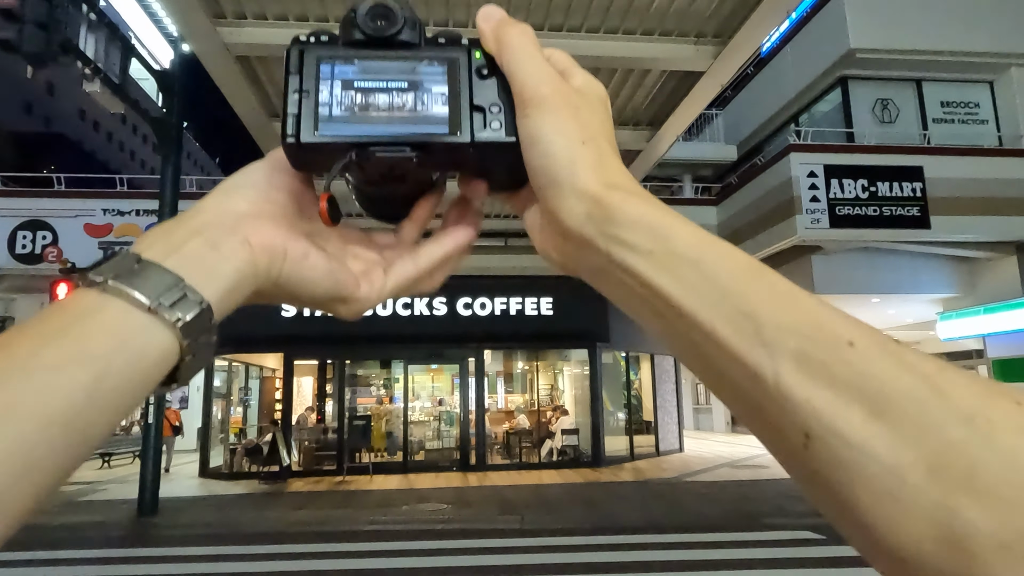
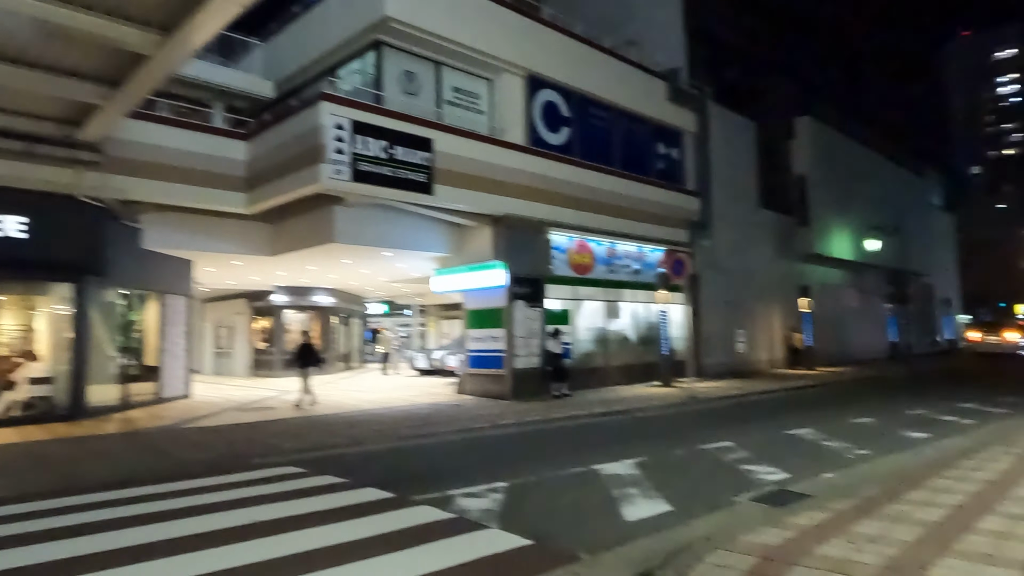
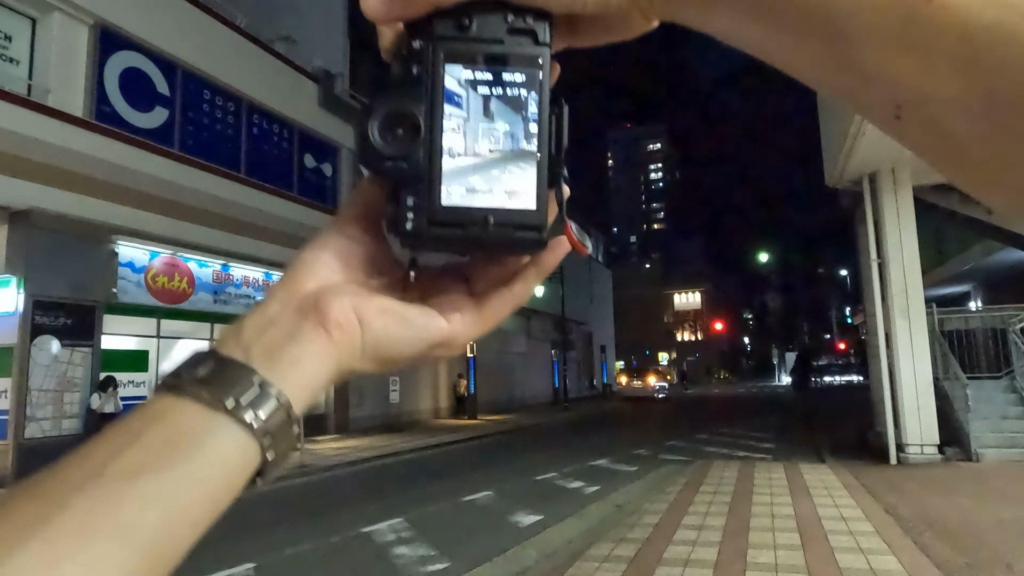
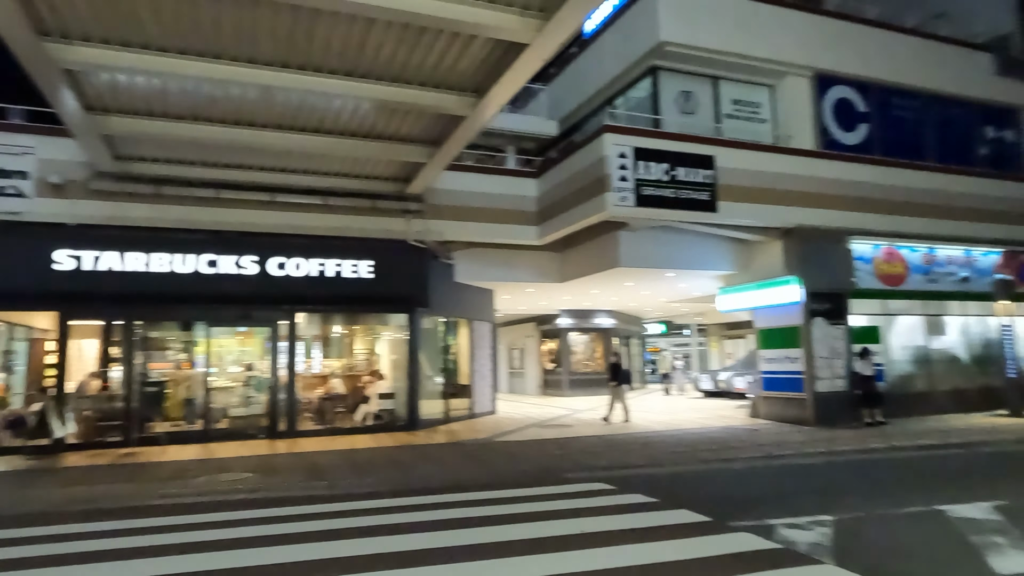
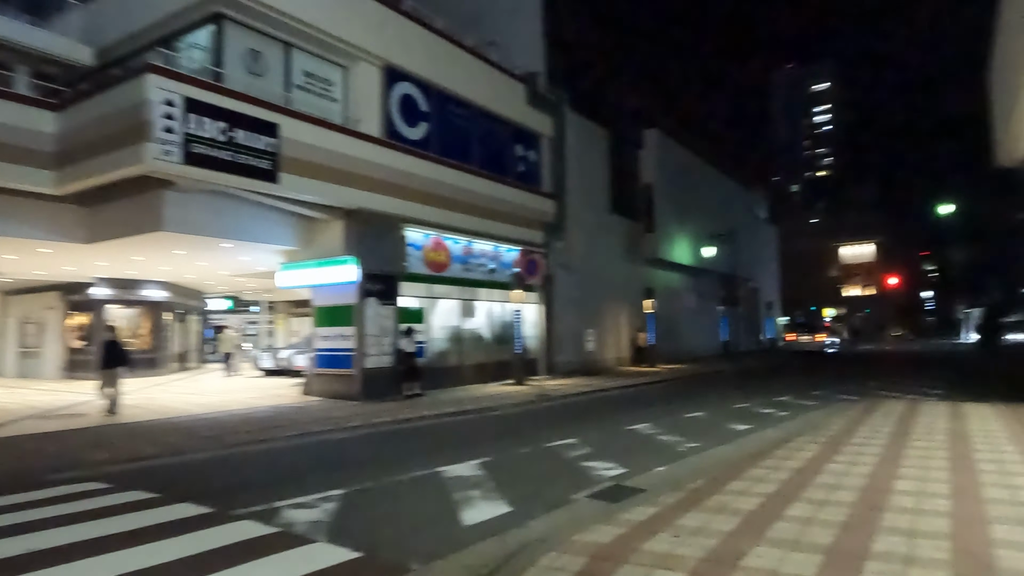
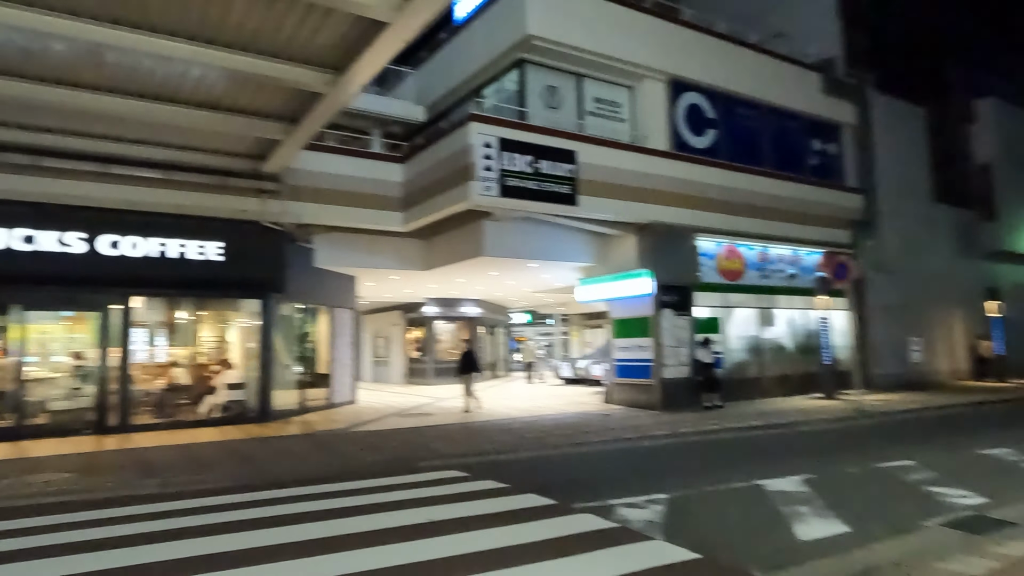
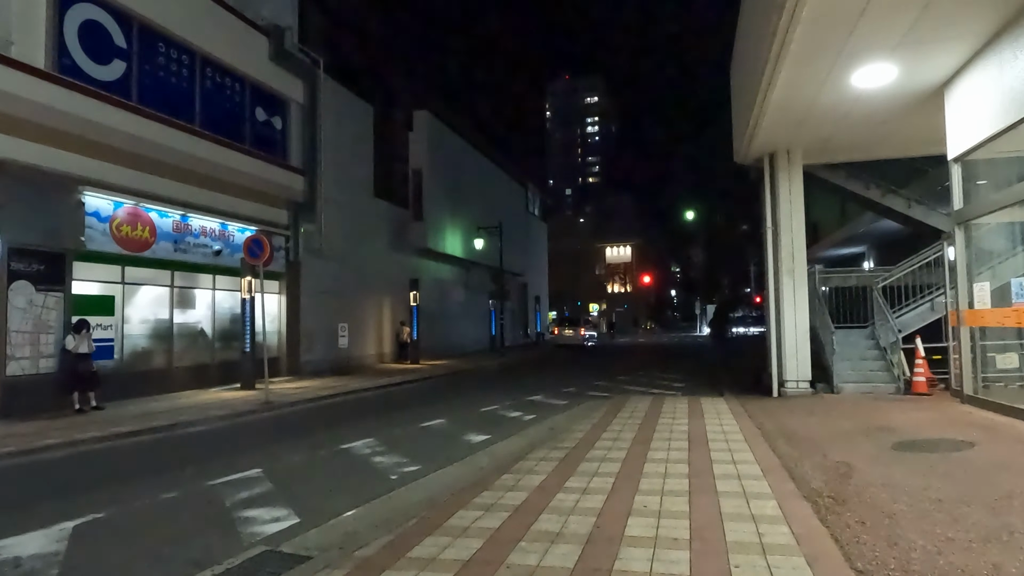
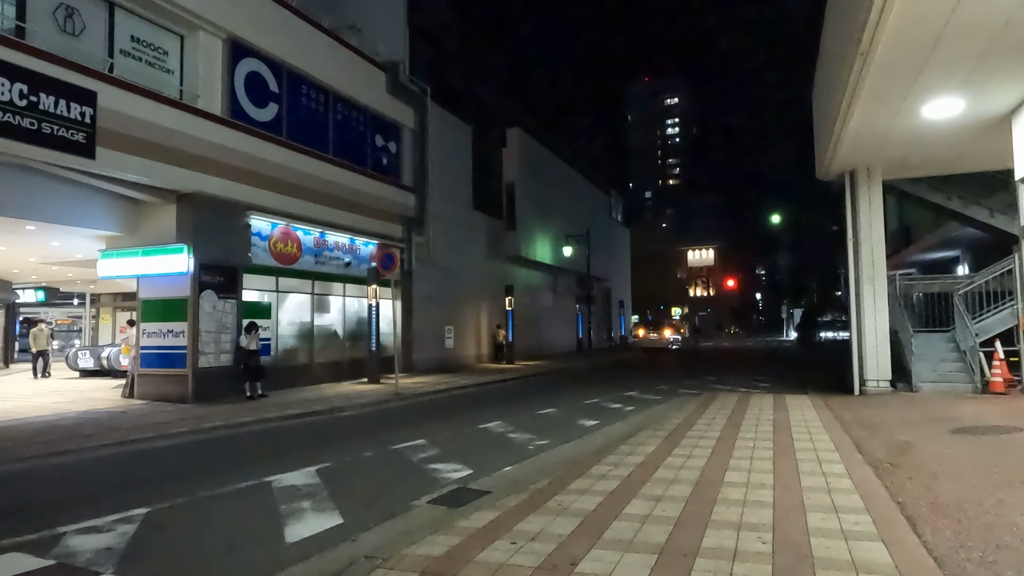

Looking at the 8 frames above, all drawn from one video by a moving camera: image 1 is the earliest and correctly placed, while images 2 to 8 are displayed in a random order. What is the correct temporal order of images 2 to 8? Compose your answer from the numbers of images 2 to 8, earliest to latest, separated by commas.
4, 6, 2, 5, 8, 7, 3
